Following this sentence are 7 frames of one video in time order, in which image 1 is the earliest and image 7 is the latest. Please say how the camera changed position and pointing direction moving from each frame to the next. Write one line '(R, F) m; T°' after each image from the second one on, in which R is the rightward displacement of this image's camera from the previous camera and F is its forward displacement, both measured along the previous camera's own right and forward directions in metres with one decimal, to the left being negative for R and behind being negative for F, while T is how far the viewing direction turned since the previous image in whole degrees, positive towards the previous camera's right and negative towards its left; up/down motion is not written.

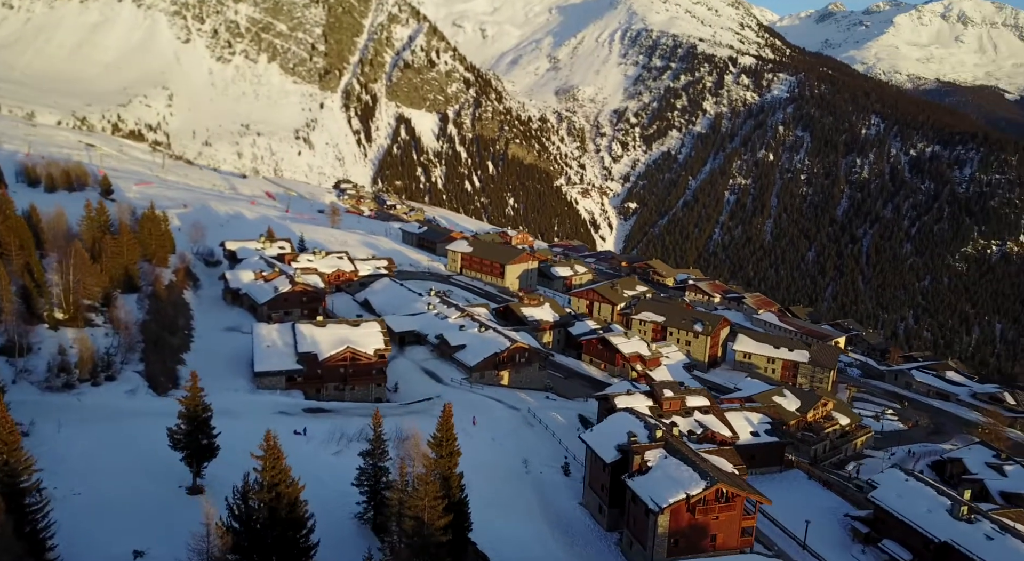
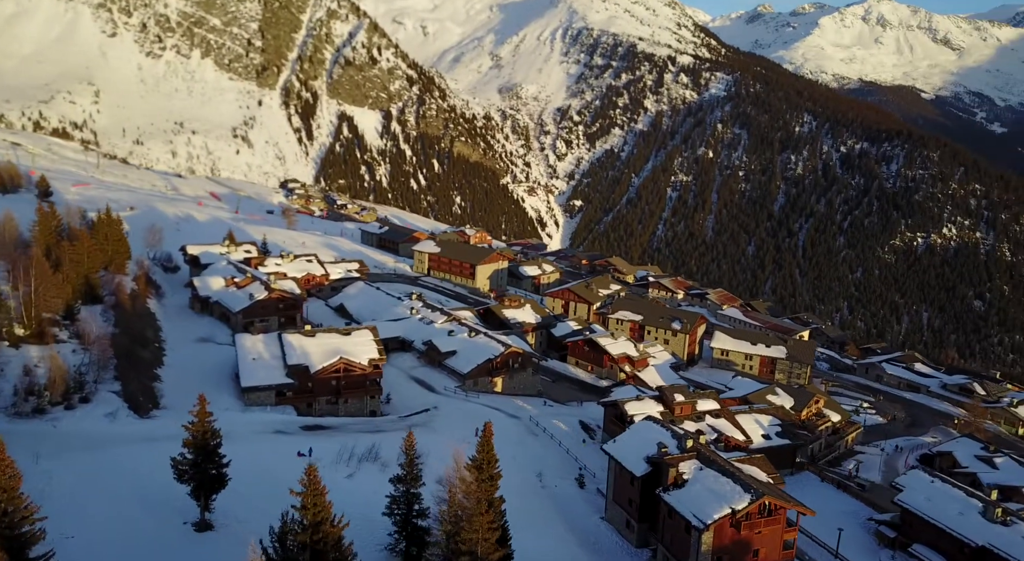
(-2.8, +1.9) m; +4°
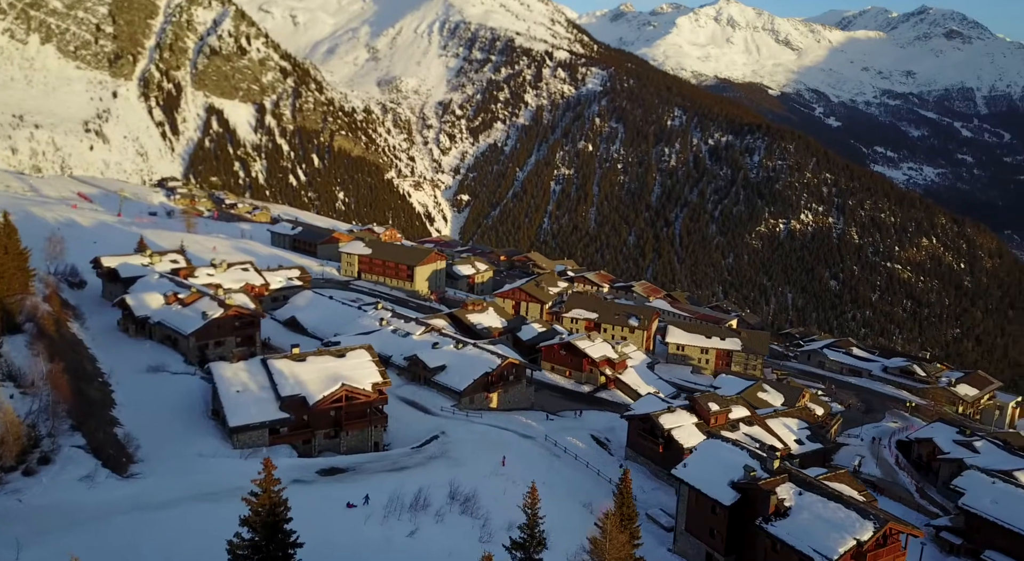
(-5.7, +4.2) m; +9°
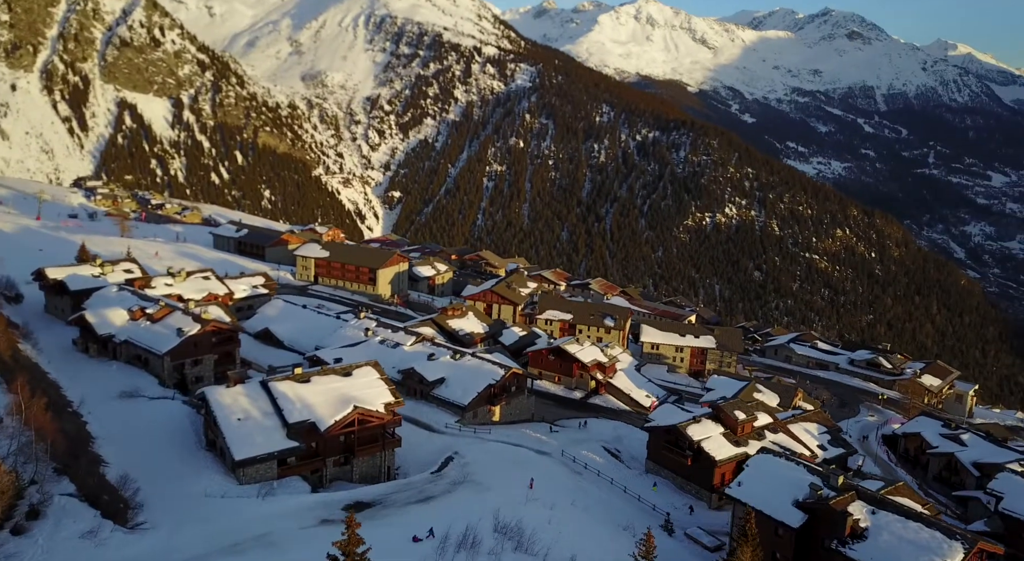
(-3.4, +2.4) m; +6°
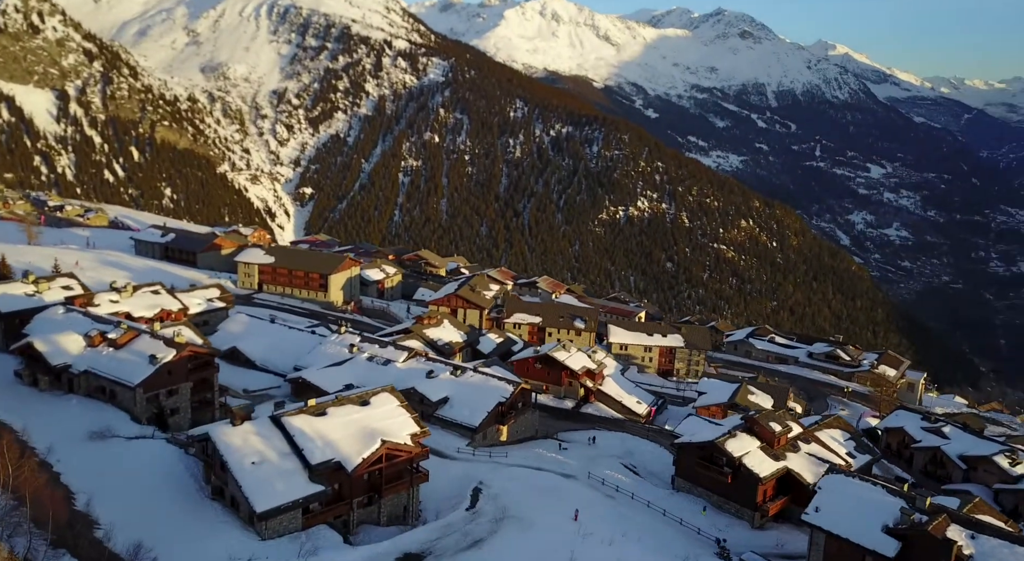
(-4.0, +2.9) m; +7°
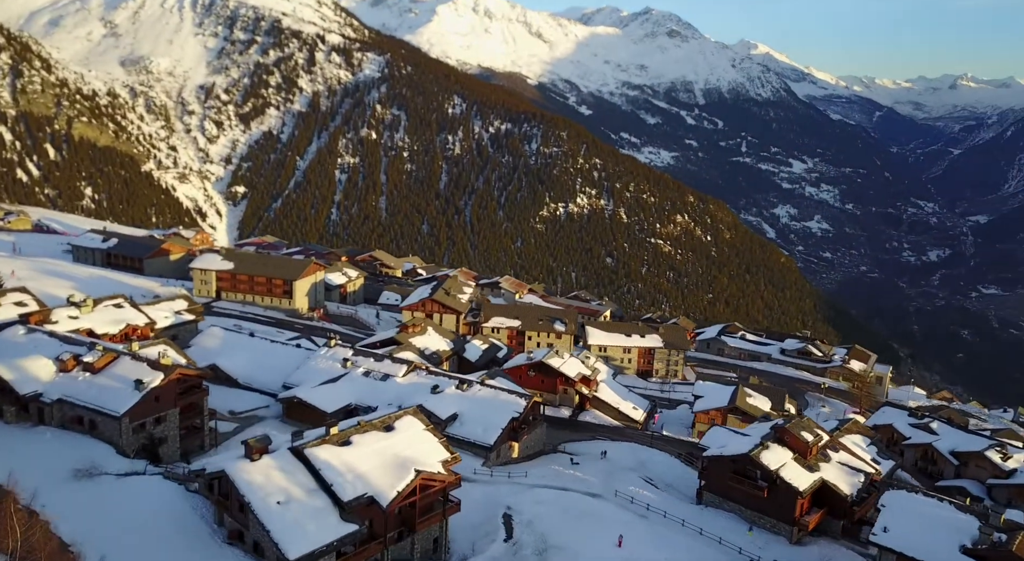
(-2.9, +2.1) m; +5°
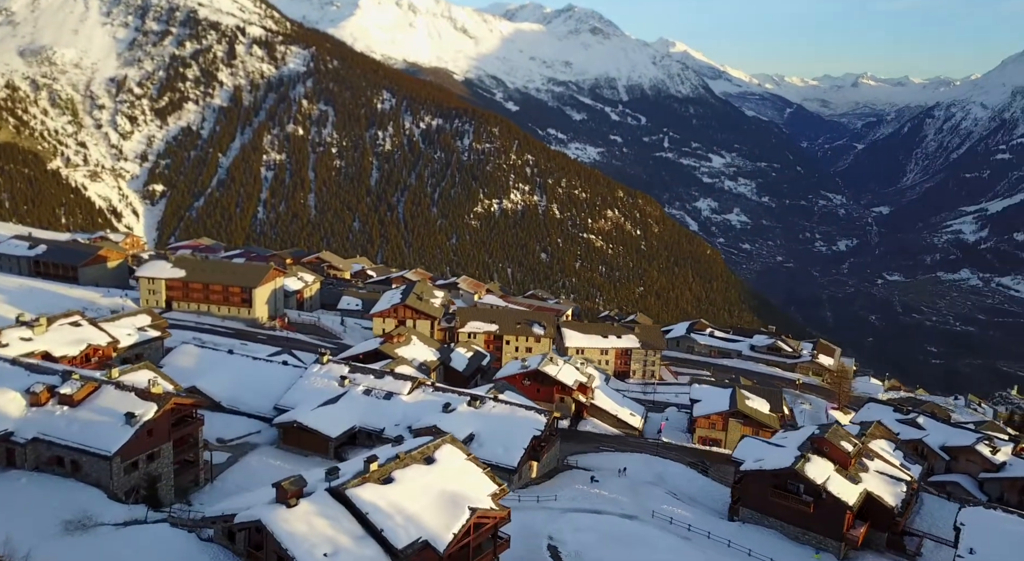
(-3.1, +2.3) m; +5°
